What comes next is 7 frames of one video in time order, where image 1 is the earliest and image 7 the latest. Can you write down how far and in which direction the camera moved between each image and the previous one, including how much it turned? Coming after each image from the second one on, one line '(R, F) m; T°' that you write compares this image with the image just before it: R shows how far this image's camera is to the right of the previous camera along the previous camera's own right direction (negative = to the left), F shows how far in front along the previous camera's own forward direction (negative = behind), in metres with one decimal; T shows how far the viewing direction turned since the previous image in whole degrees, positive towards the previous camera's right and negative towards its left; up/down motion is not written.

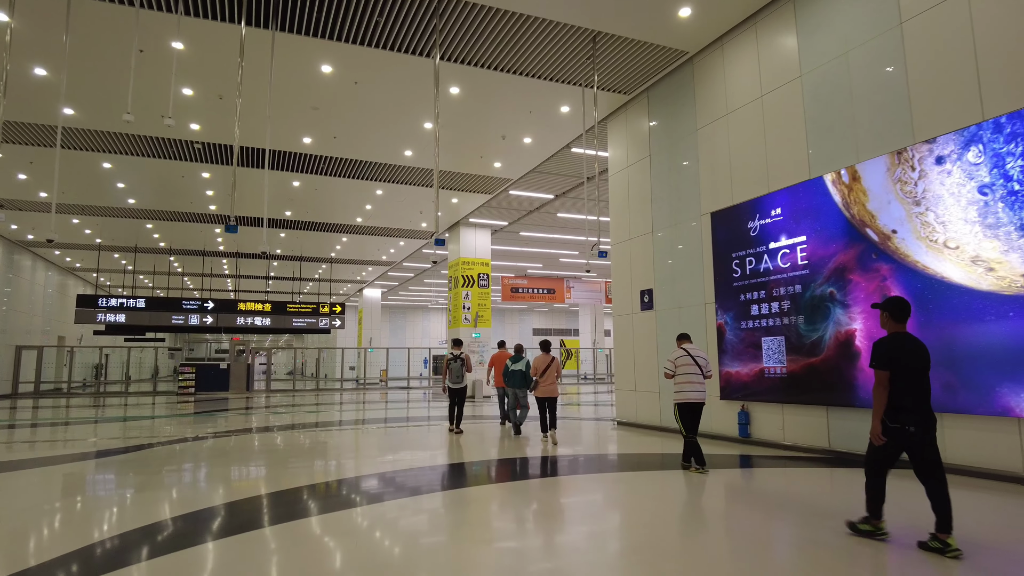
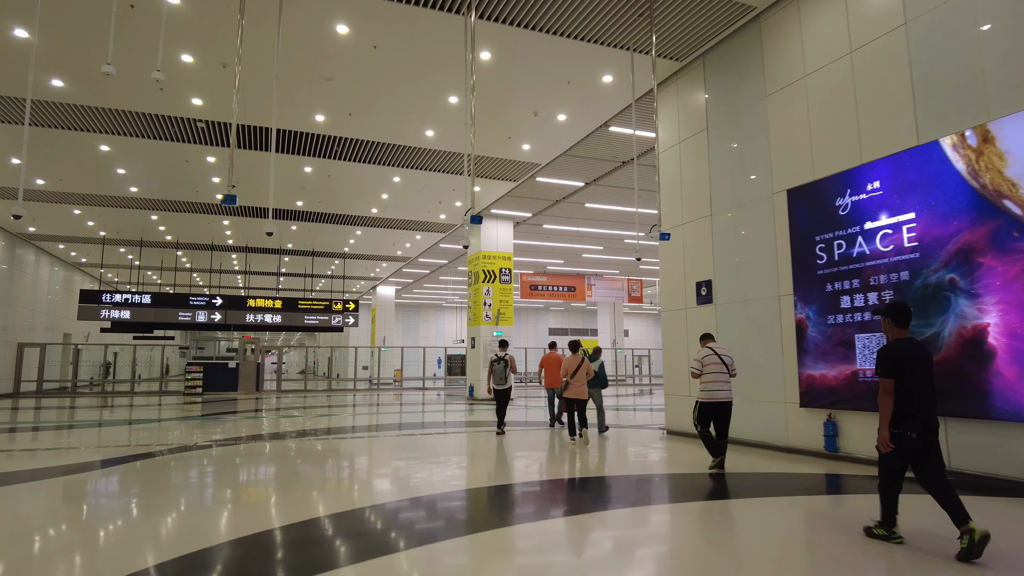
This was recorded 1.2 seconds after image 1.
(-0.3, +0.9) m; -1°
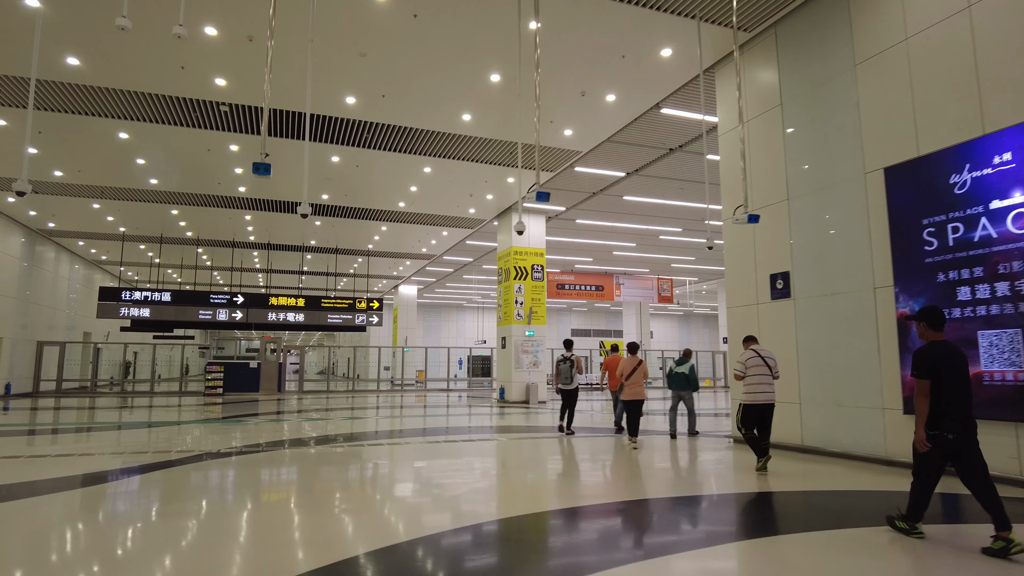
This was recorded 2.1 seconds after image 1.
(-0.4, +0.7) m; -1°
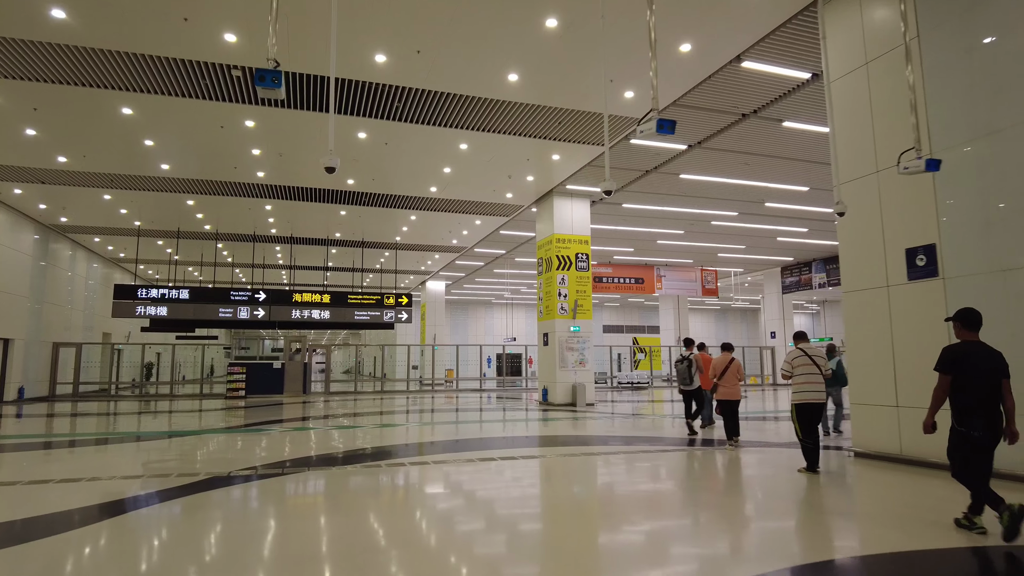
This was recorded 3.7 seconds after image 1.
(-0.4, +1.2) m; -2°
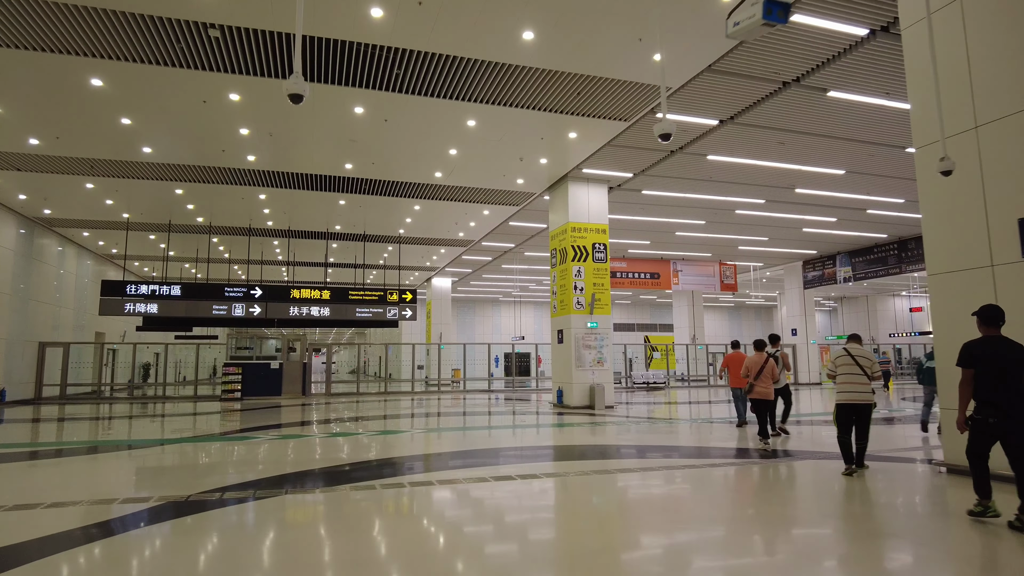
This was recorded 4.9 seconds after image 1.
(-0.1, +0.9) m; -1°
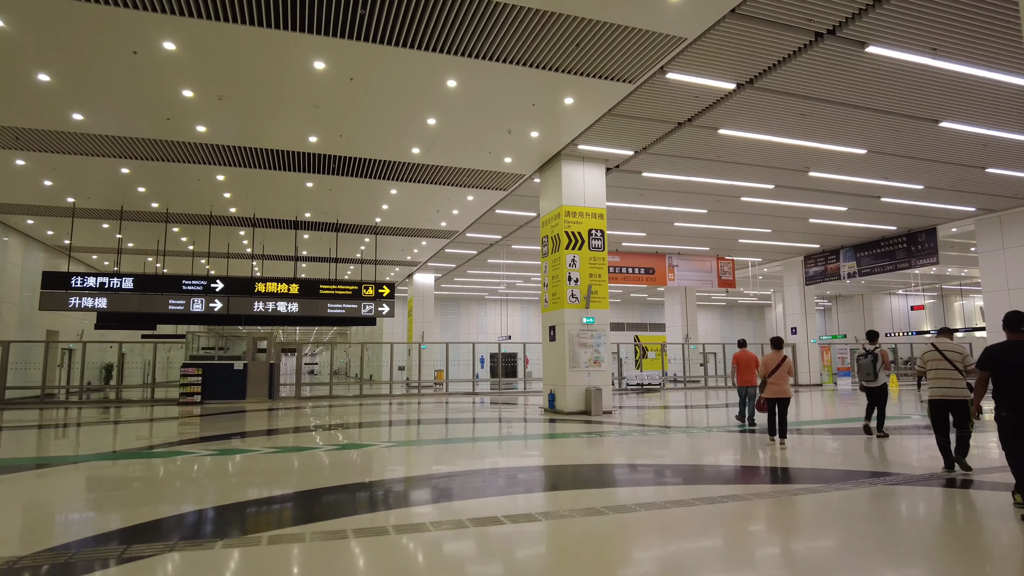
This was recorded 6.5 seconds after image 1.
(0.0, +1.2) m; +1°
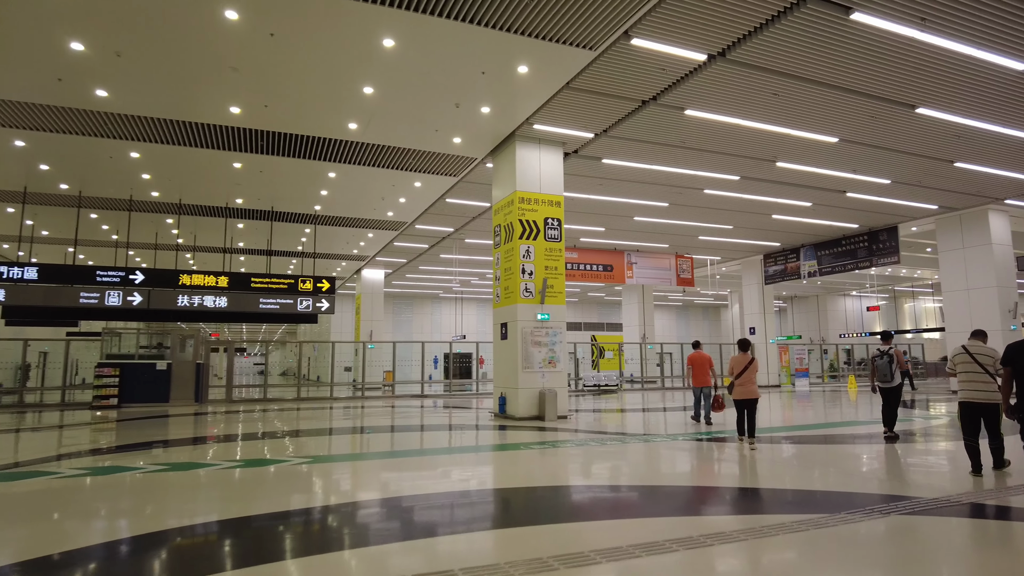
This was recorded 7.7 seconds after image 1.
(+0.1, +0.9) m; +4°
